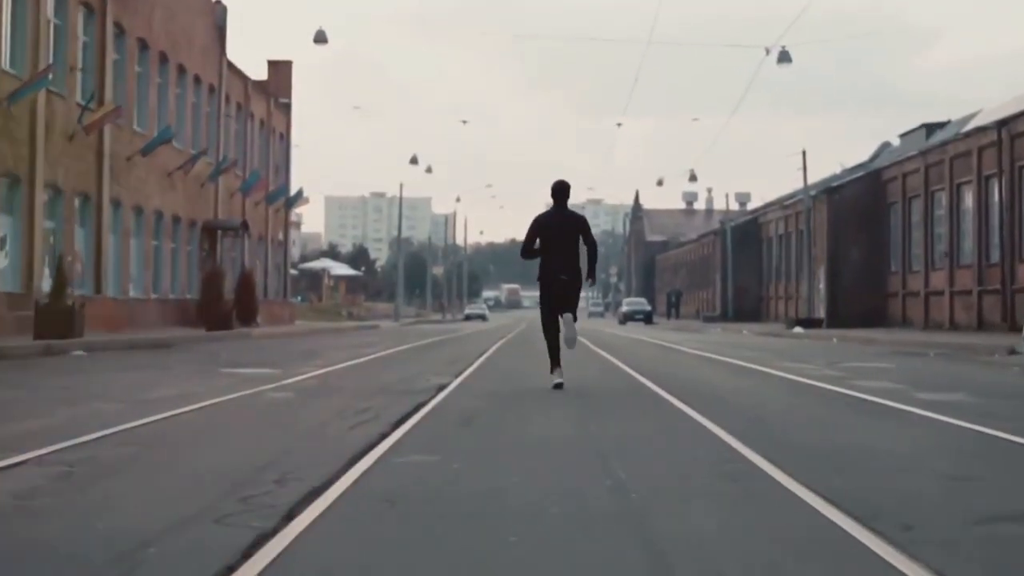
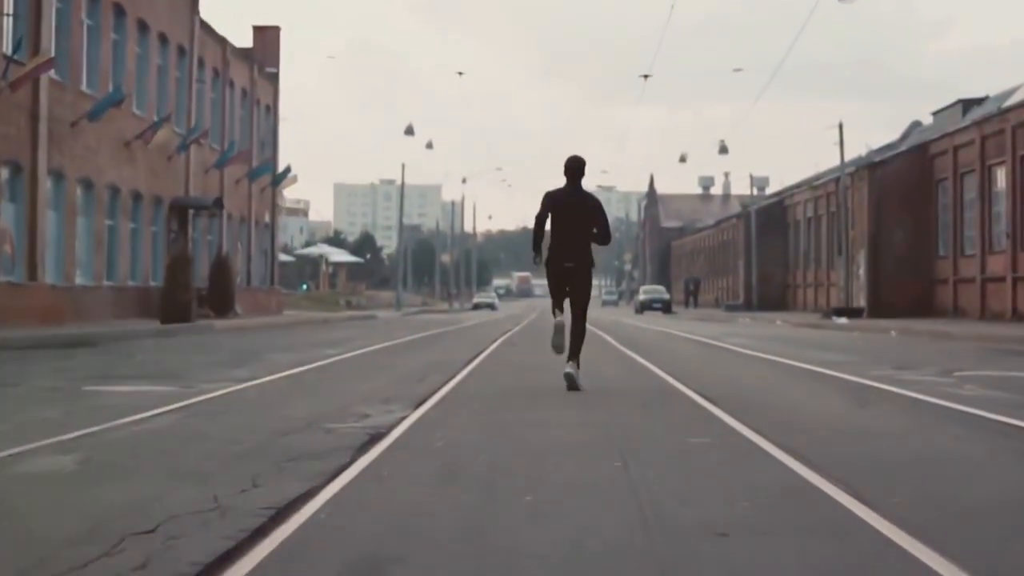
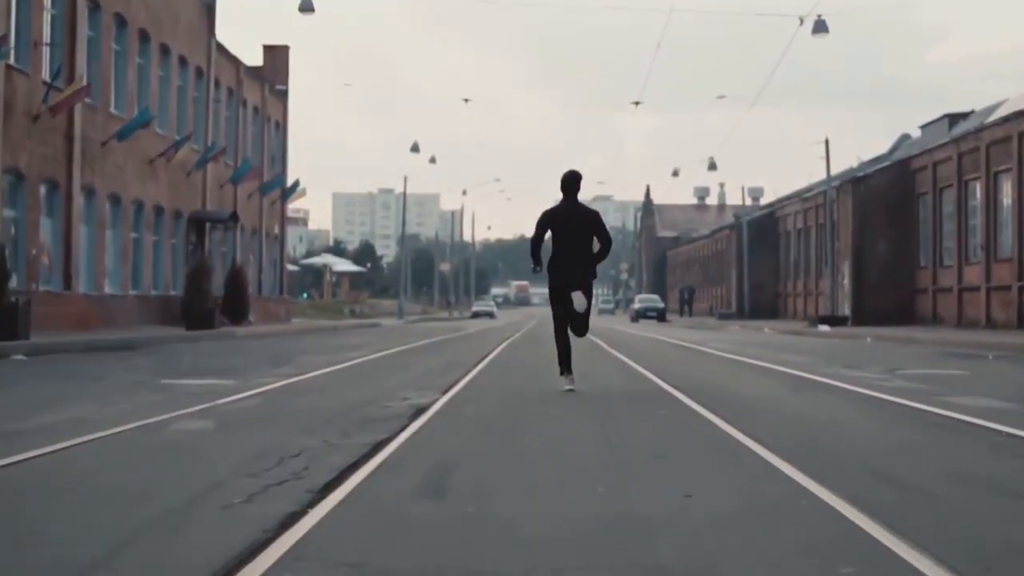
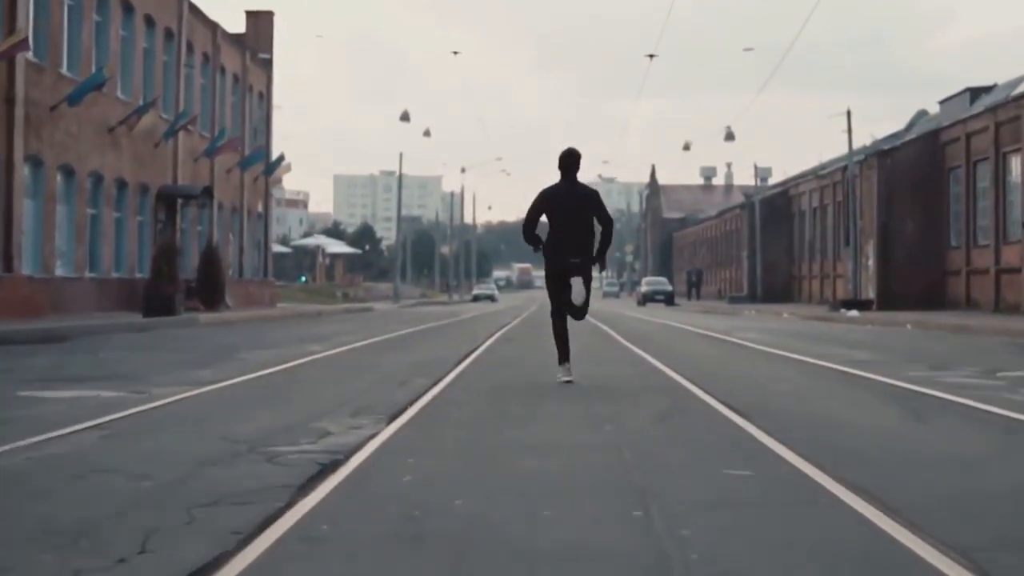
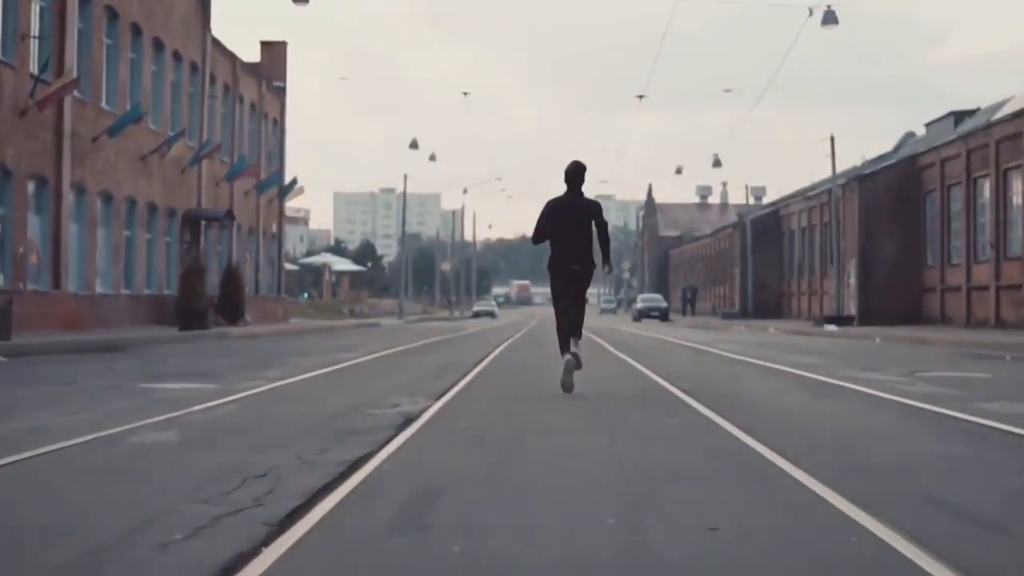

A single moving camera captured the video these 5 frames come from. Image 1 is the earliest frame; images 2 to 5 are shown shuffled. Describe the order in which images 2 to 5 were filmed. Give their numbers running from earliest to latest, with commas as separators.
3, 5, 2, 4
